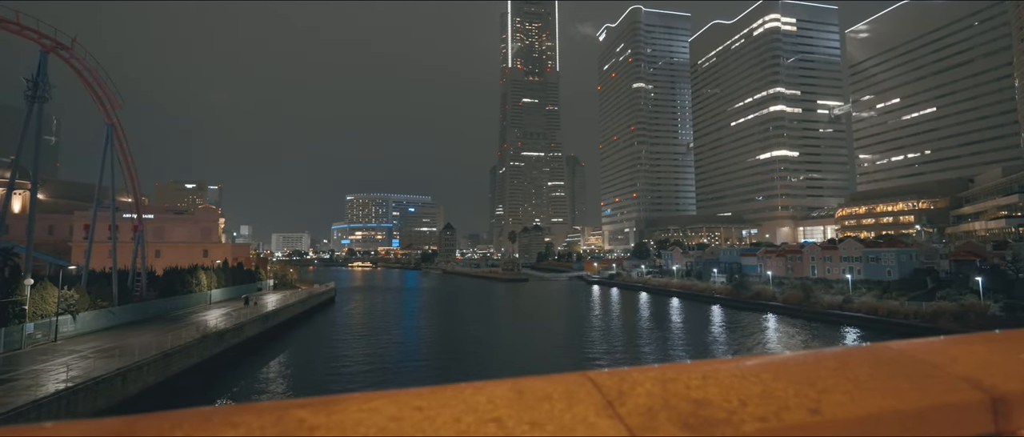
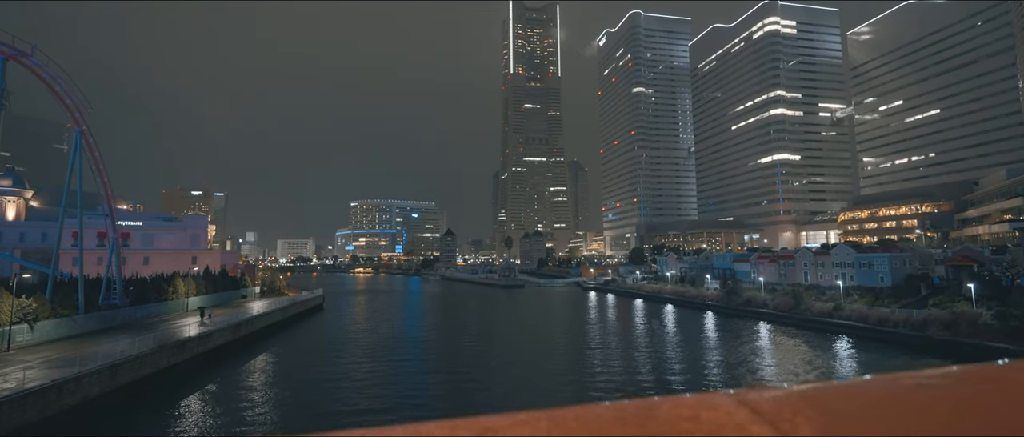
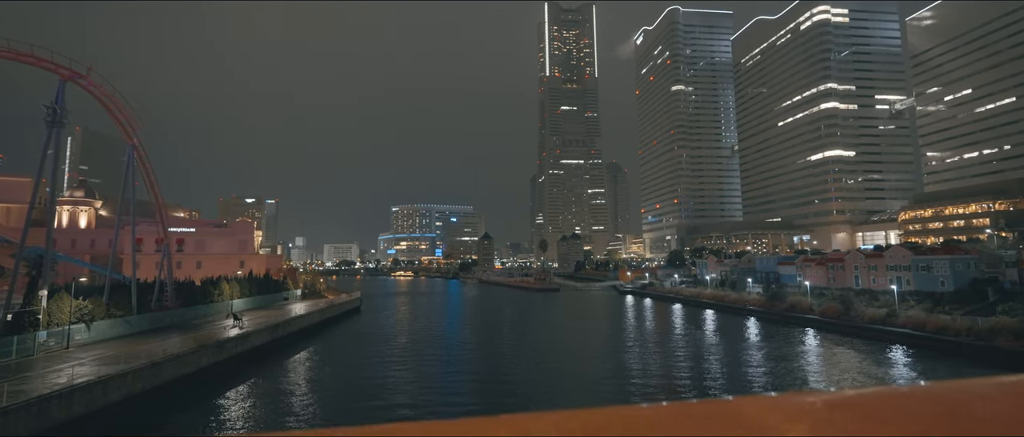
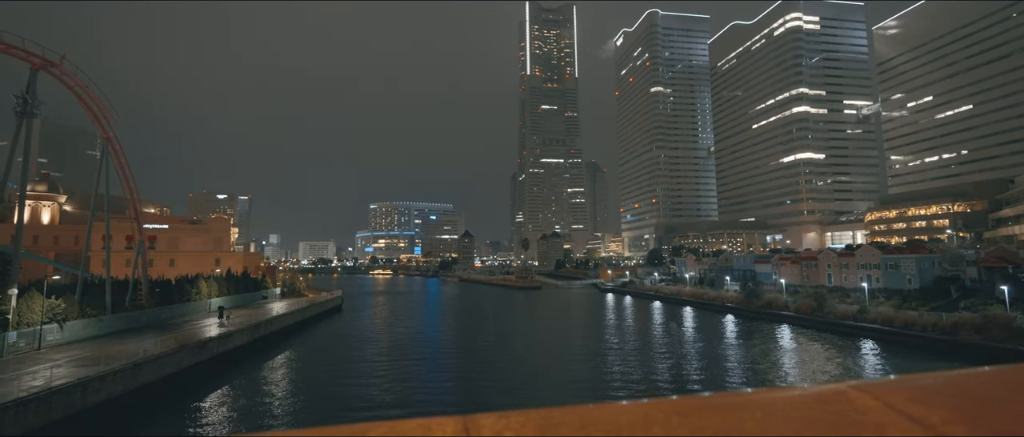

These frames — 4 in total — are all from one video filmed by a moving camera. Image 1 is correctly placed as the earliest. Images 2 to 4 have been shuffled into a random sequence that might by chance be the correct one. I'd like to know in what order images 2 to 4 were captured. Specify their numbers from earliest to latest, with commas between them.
2, 4, 3
